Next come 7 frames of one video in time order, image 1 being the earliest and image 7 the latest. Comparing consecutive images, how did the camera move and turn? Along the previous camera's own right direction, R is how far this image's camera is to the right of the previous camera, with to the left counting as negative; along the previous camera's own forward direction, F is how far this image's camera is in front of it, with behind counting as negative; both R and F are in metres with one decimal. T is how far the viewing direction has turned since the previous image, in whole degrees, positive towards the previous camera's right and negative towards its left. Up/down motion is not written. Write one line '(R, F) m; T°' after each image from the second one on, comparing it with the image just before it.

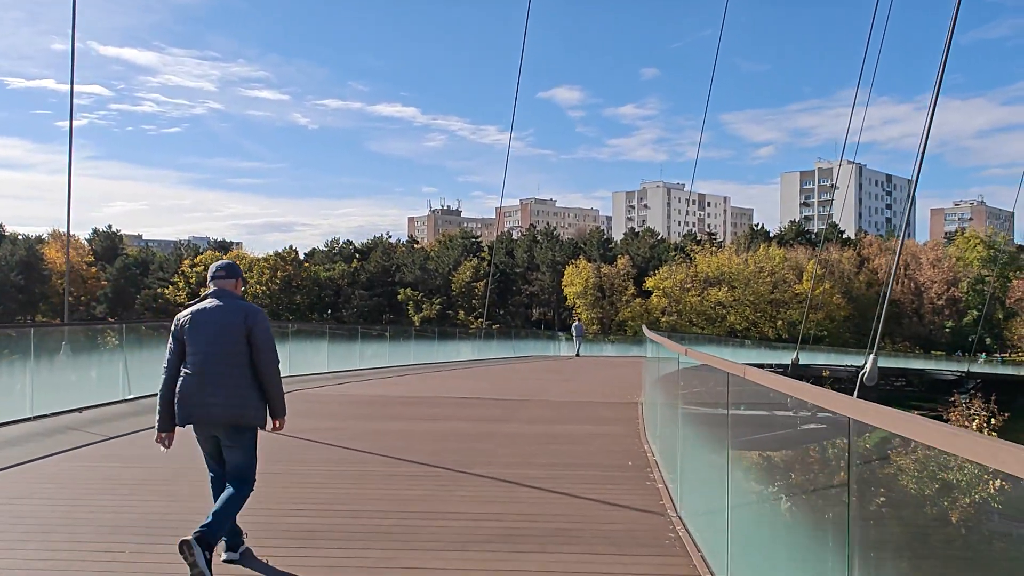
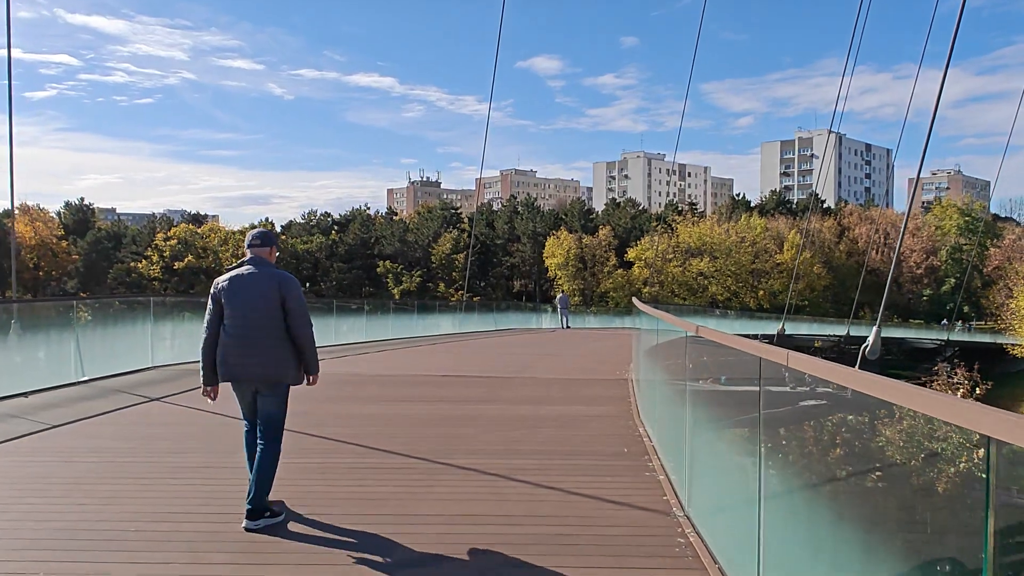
(0.0, +0.6) m; +1°
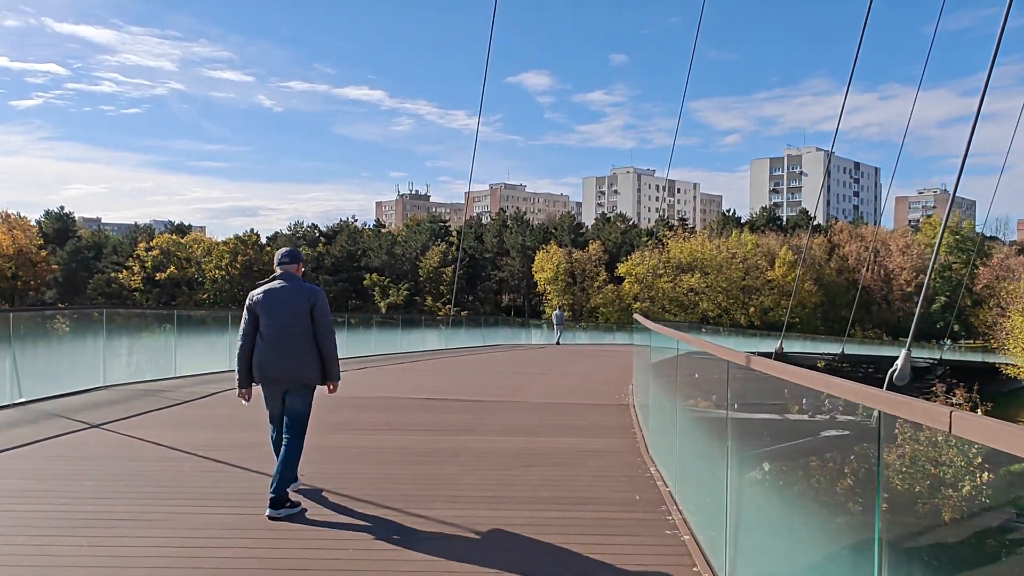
(0.0, +0.9) m; +1°
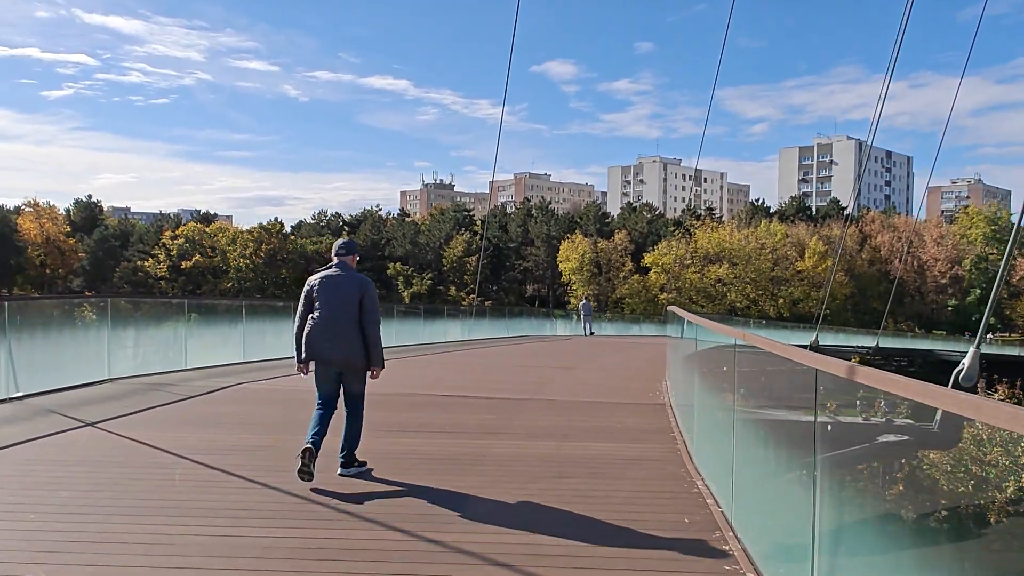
(0.0, +0.6) m; -2°
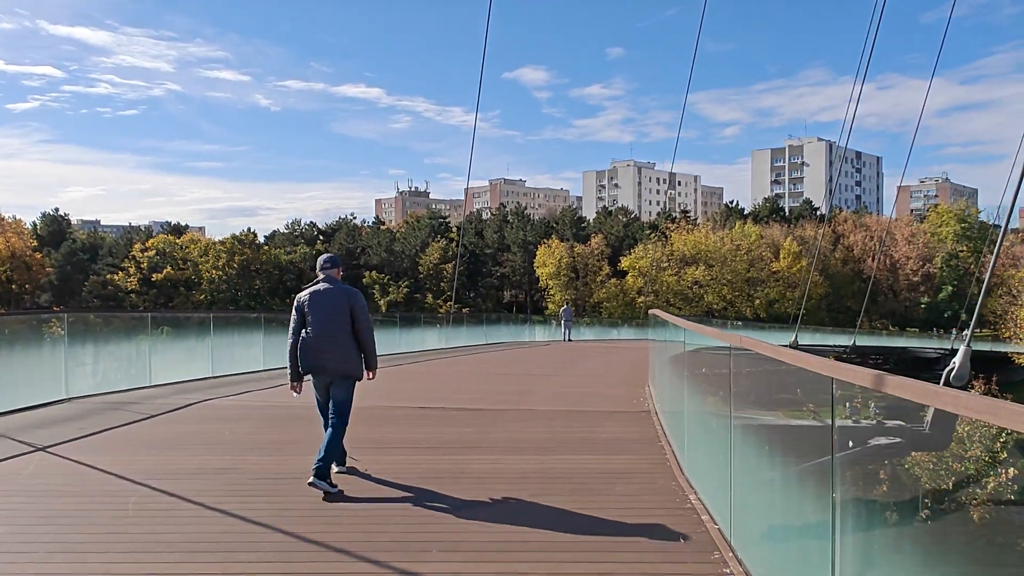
(0.0, +0.3) m; +2°
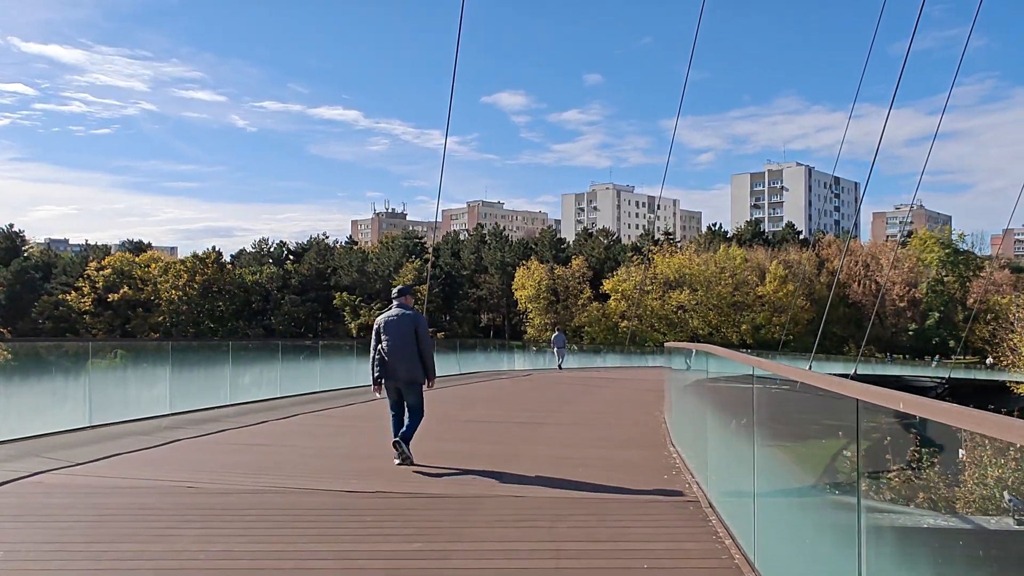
(0.0, +2.7) m; +2°
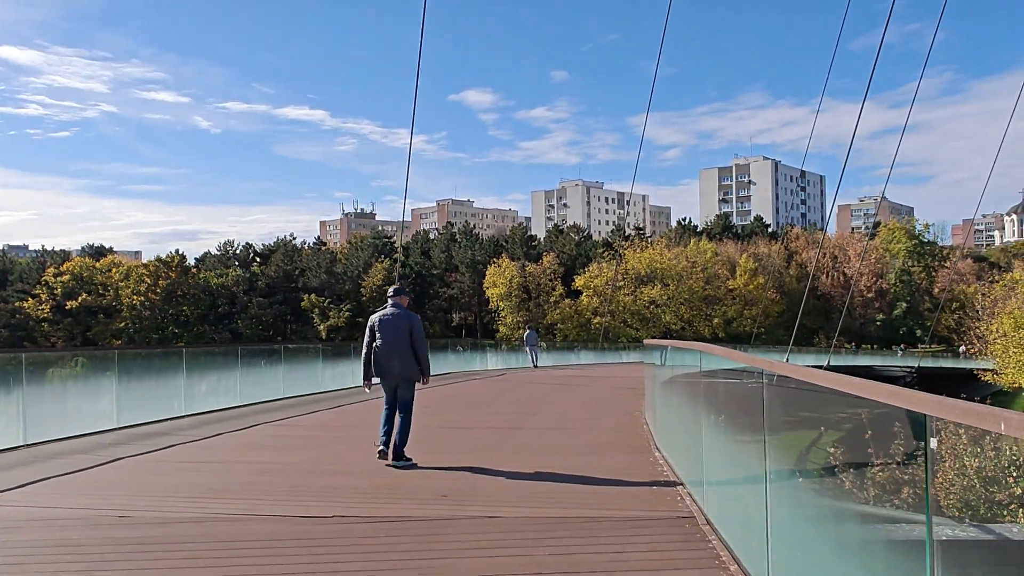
(0.0, +0.5) m; +2°
